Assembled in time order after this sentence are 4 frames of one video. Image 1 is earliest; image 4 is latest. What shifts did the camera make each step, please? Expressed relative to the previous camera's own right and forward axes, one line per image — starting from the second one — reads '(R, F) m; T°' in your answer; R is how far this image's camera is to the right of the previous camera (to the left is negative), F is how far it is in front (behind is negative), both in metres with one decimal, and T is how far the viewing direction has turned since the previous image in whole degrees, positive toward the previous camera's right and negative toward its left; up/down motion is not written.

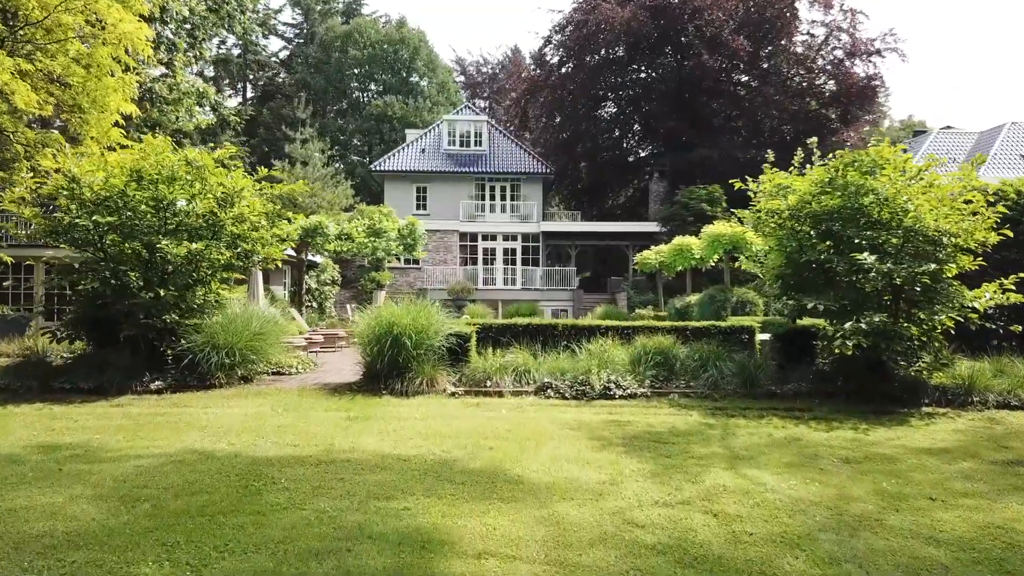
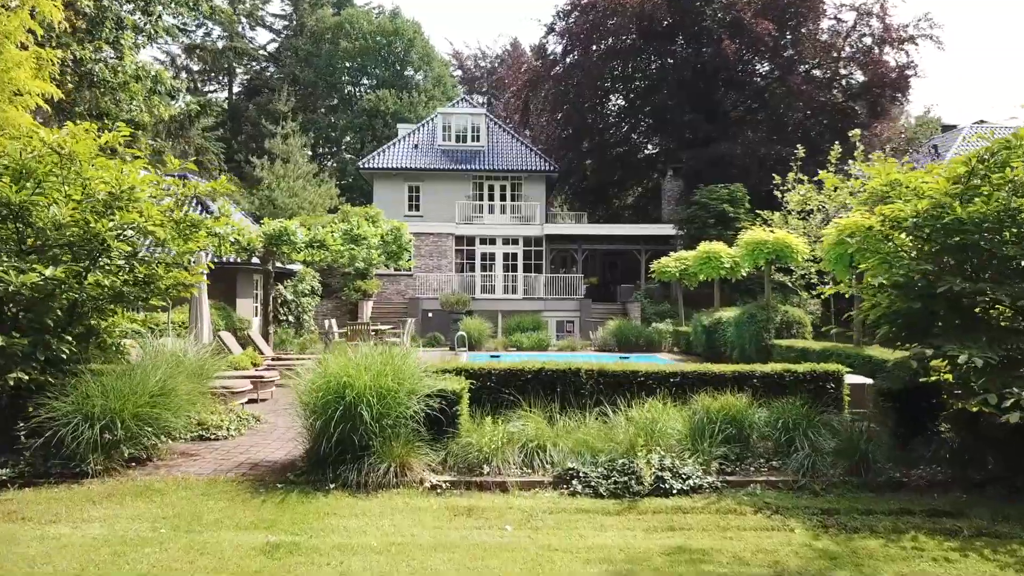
(-0.1, +2.7) m; 0°
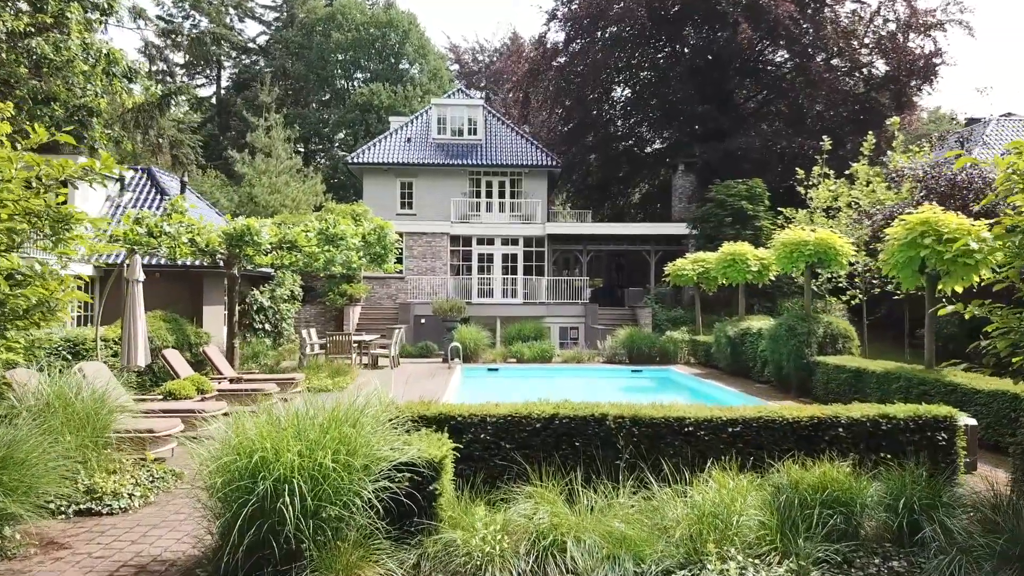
(0.0, +2.0) m; 0°
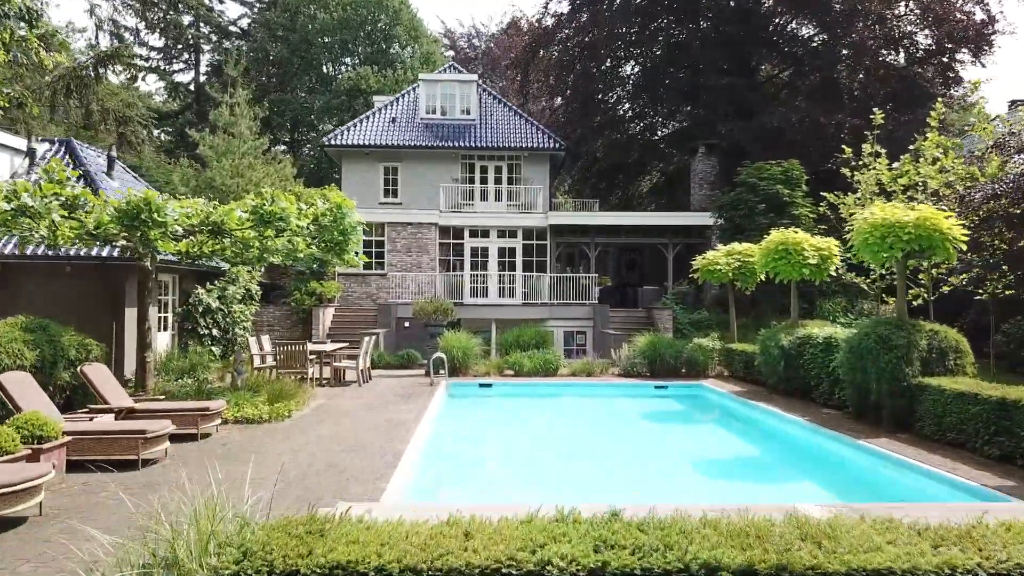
(0.0, +3.2) m; 0°
